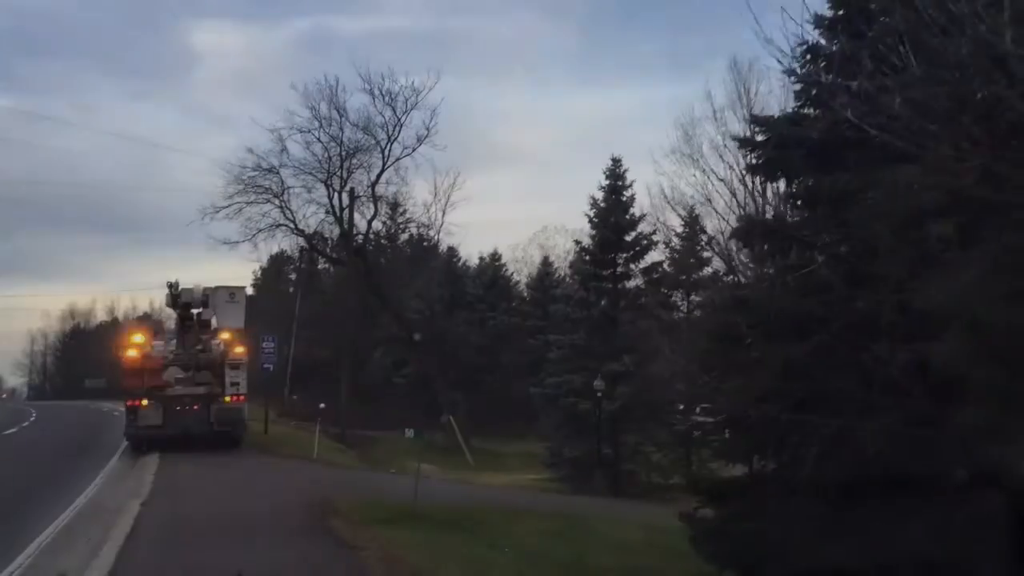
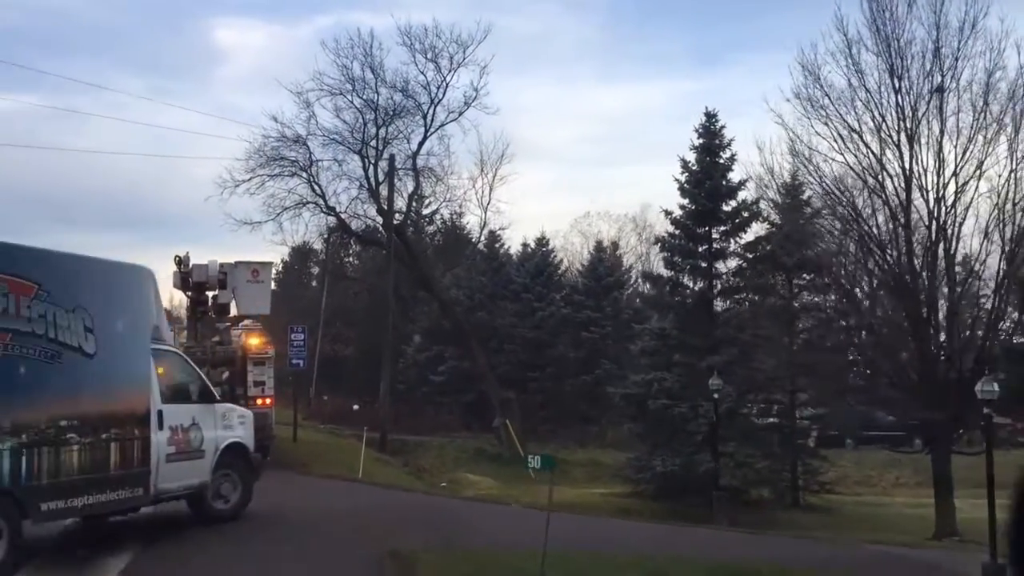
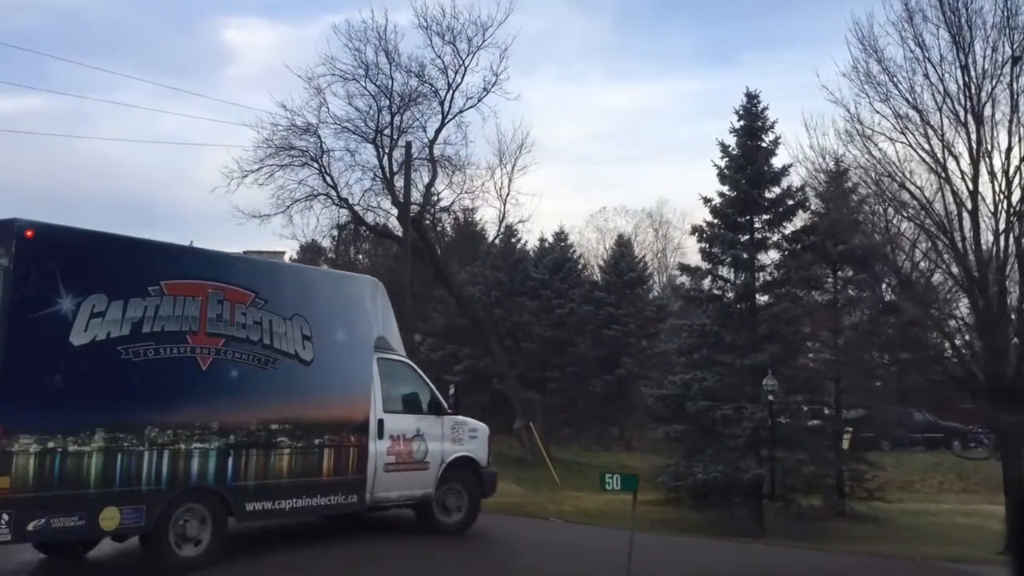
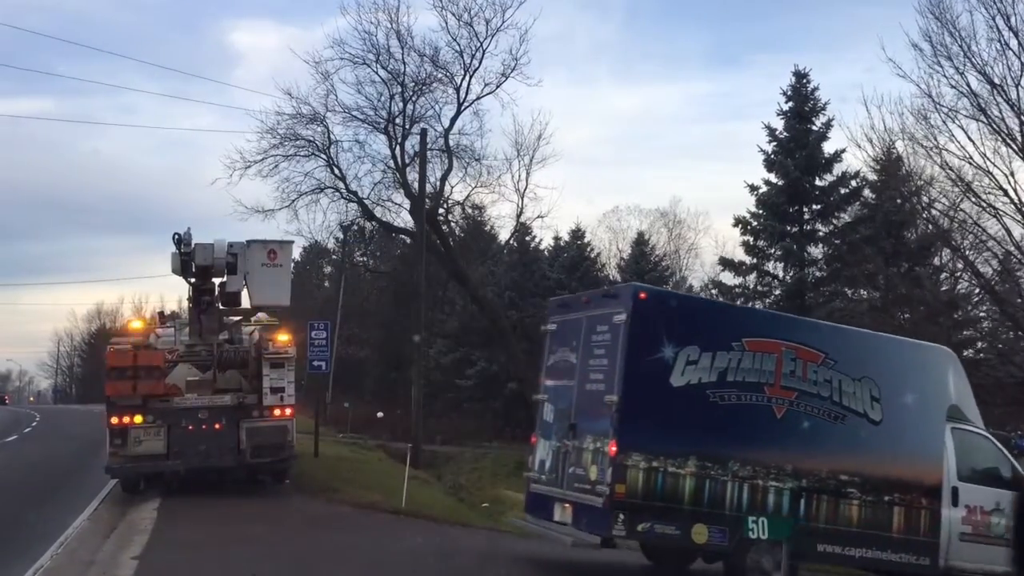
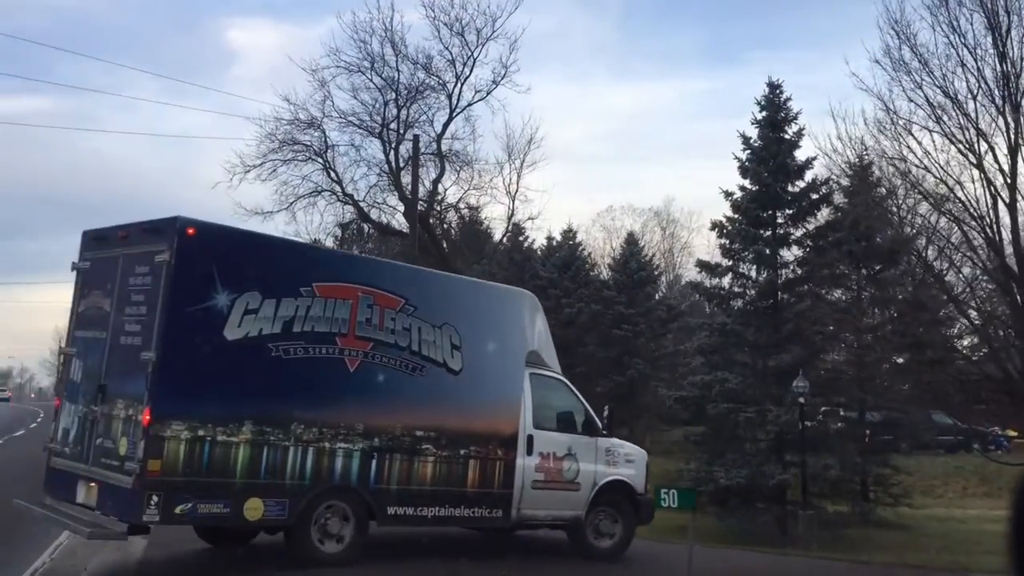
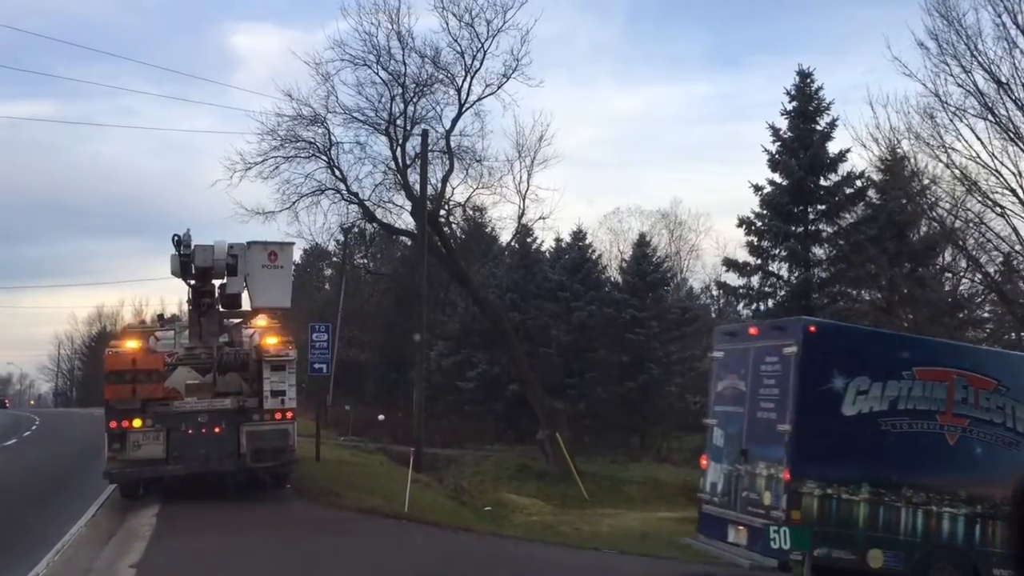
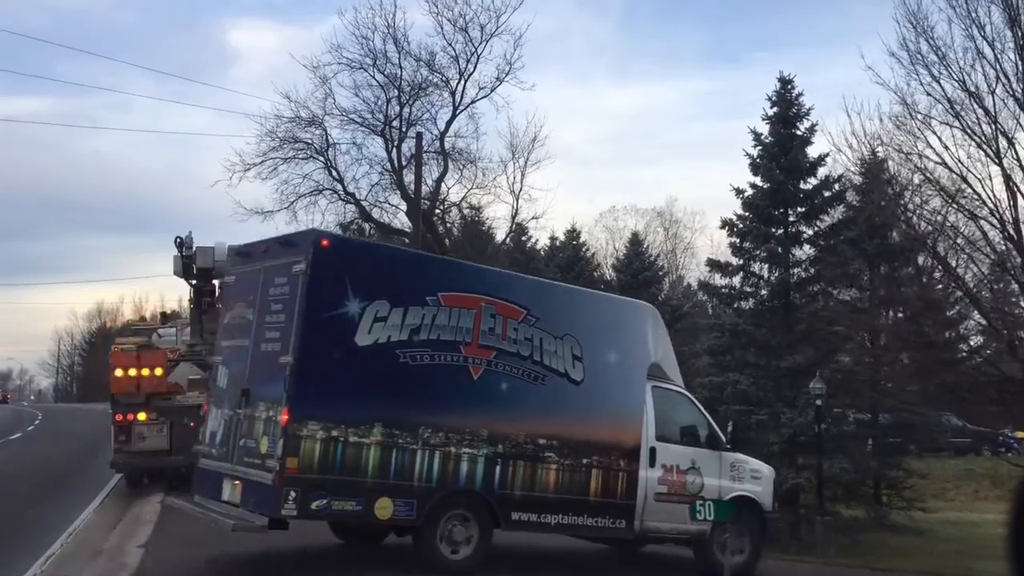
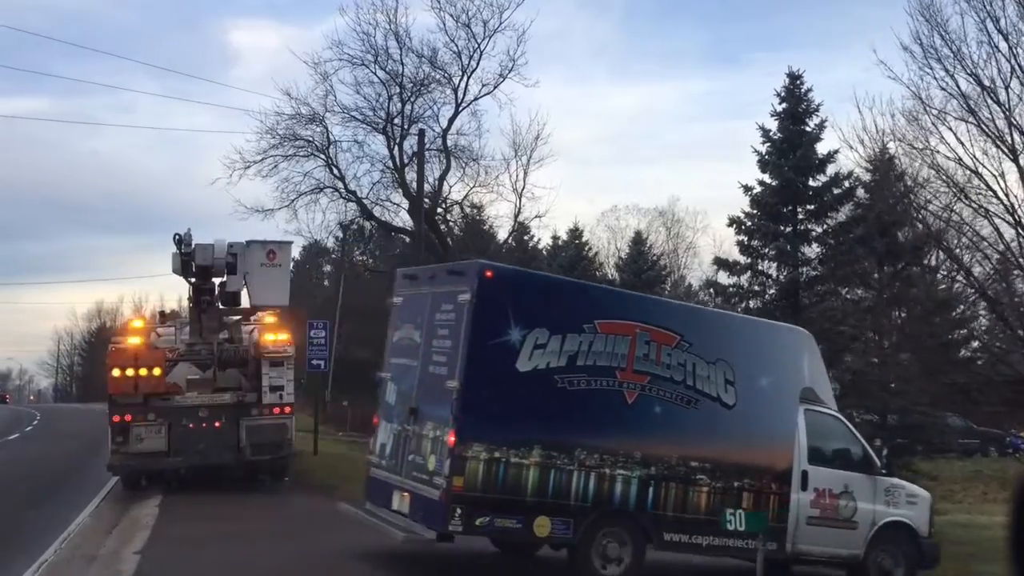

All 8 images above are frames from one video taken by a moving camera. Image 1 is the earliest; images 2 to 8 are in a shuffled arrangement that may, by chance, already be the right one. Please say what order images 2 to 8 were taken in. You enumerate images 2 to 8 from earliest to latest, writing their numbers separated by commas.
2, 3, 5, 7, 8, 4, 6
